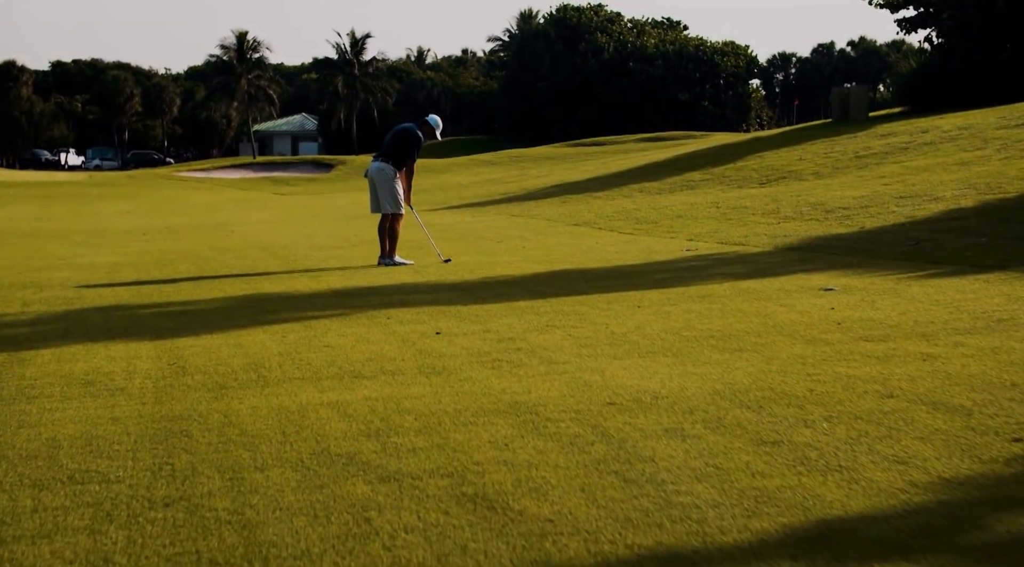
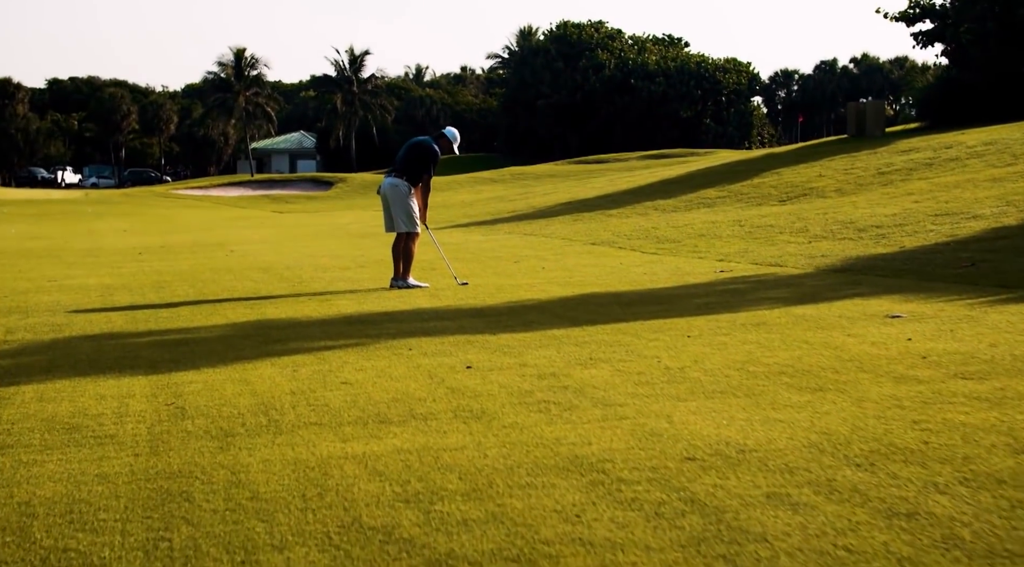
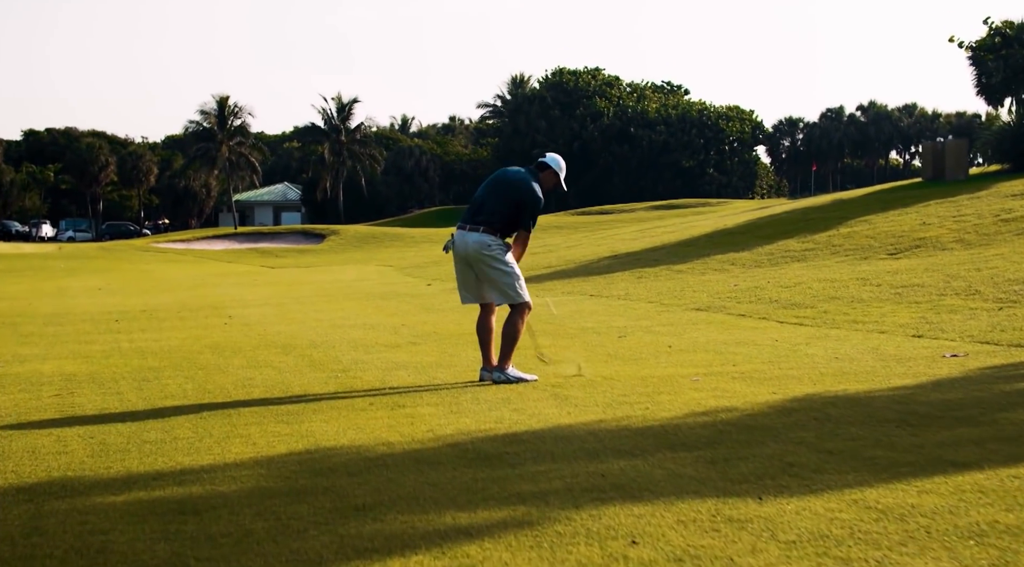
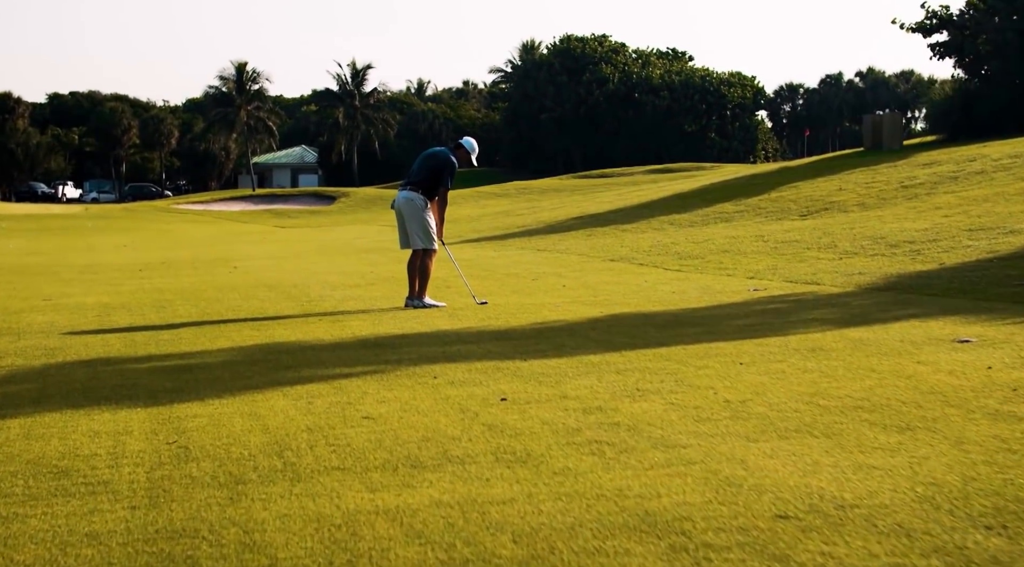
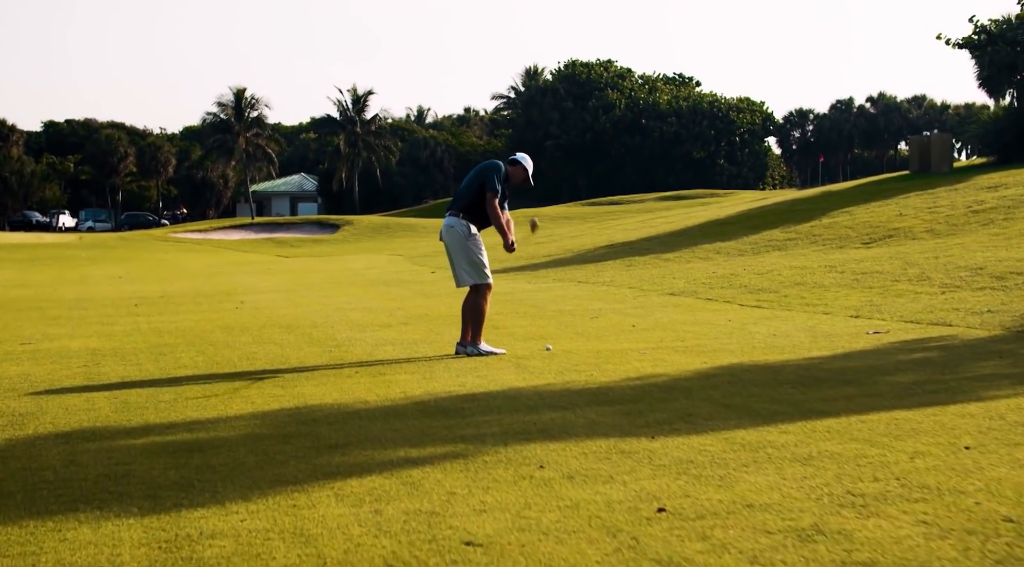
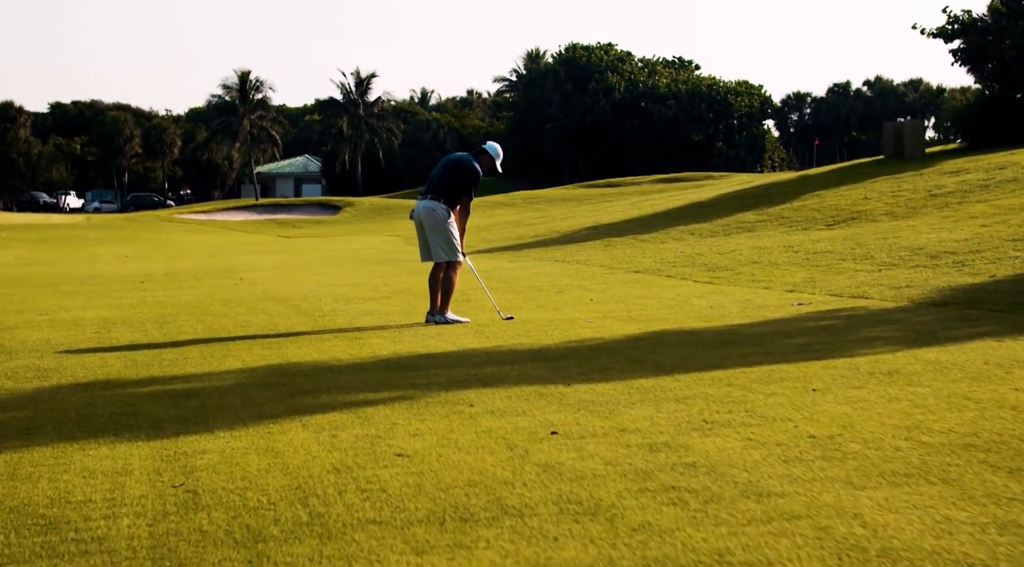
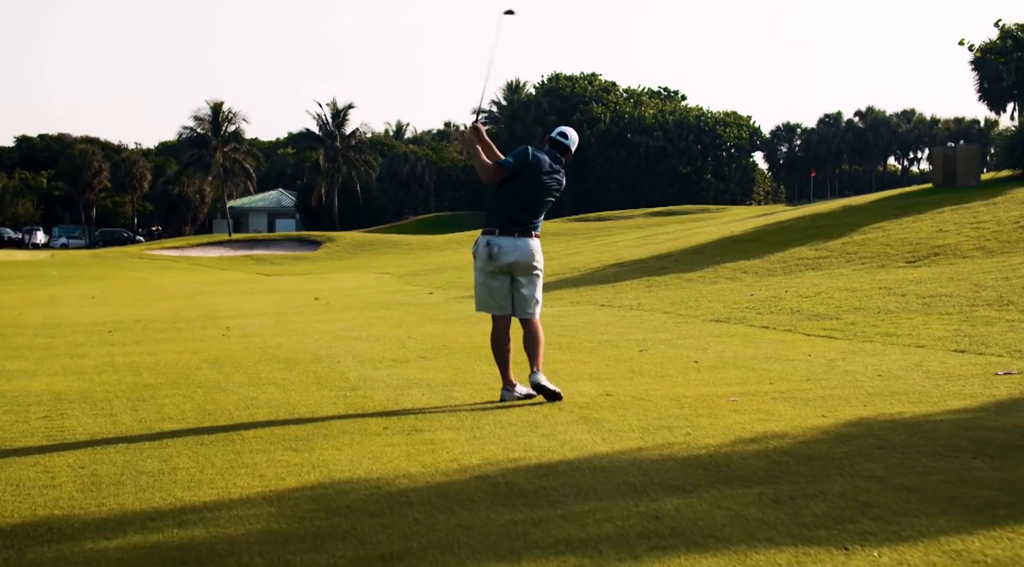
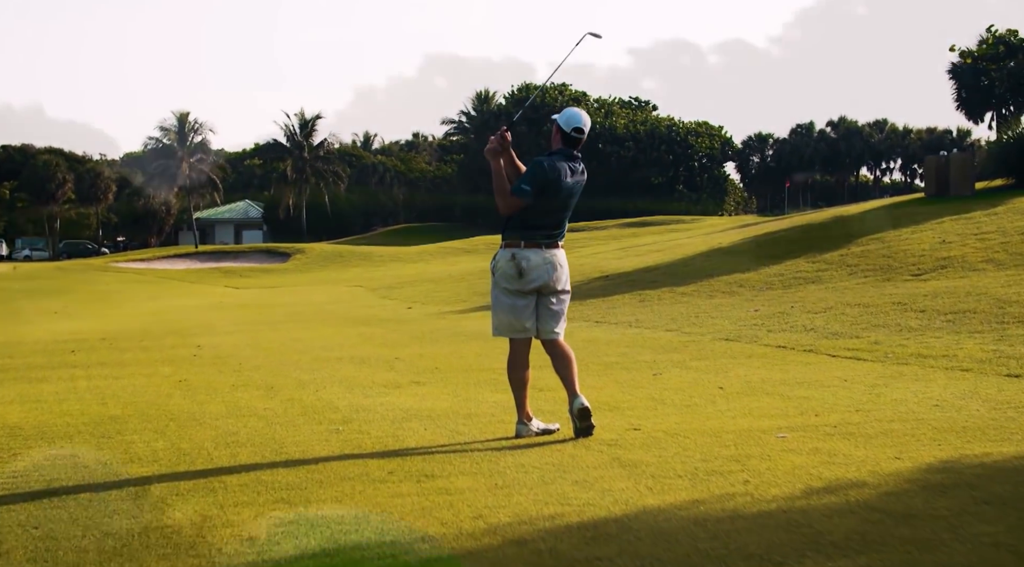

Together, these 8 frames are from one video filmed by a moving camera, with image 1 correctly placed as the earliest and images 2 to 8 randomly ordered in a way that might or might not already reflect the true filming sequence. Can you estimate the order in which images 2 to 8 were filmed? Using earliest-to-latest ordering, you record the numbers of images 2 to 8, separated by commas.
2, 4, 6, 5, 3, 7, 8
